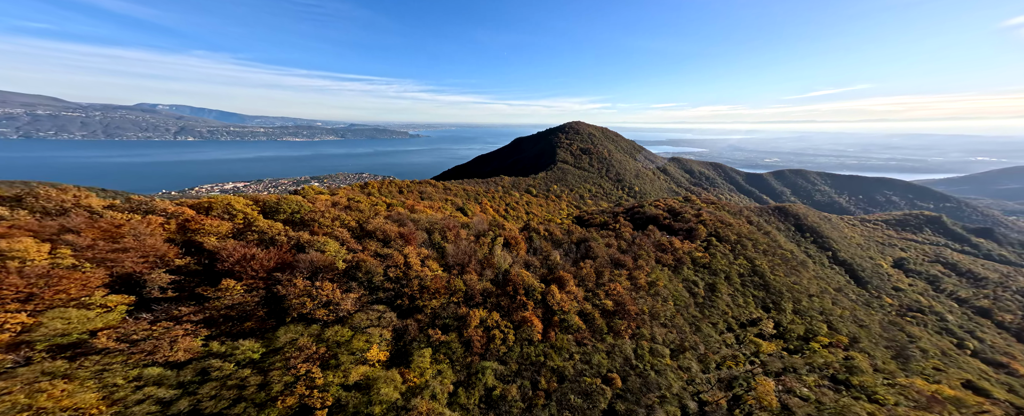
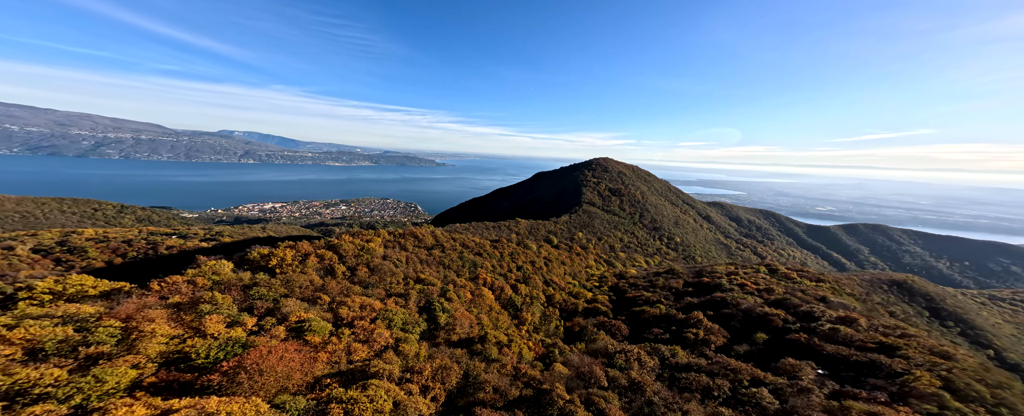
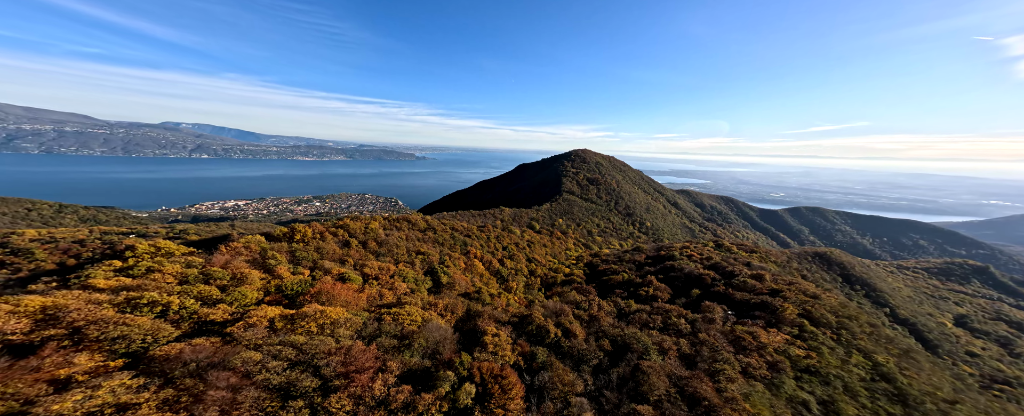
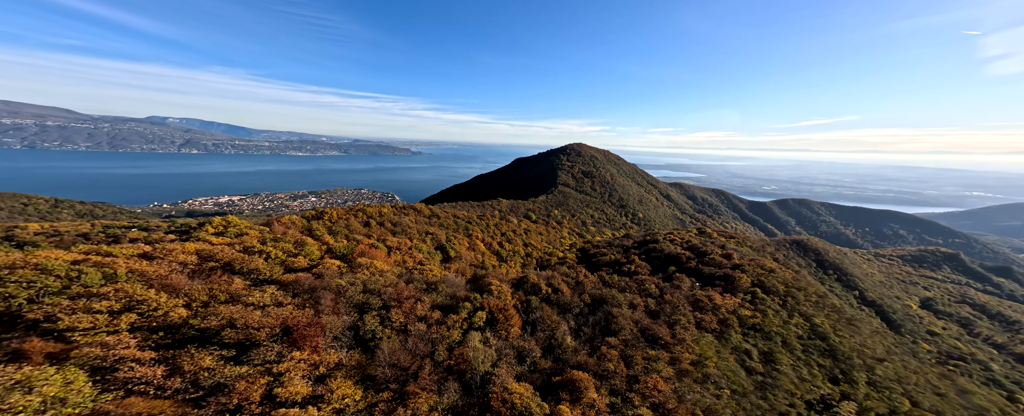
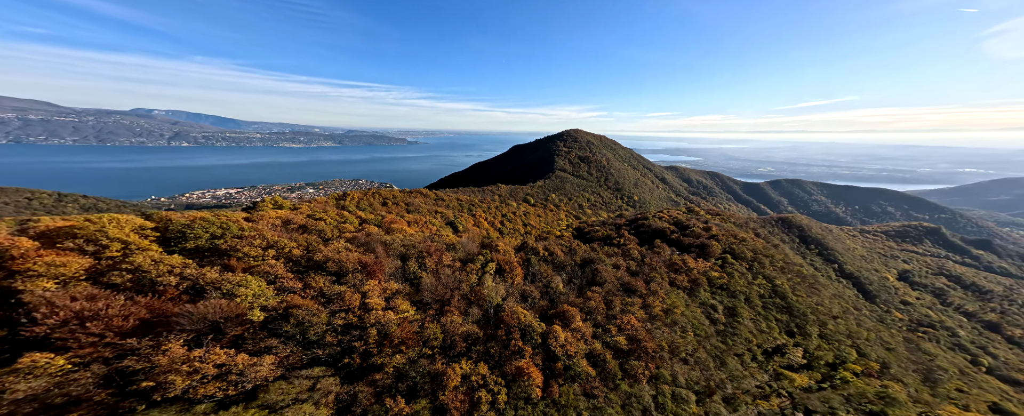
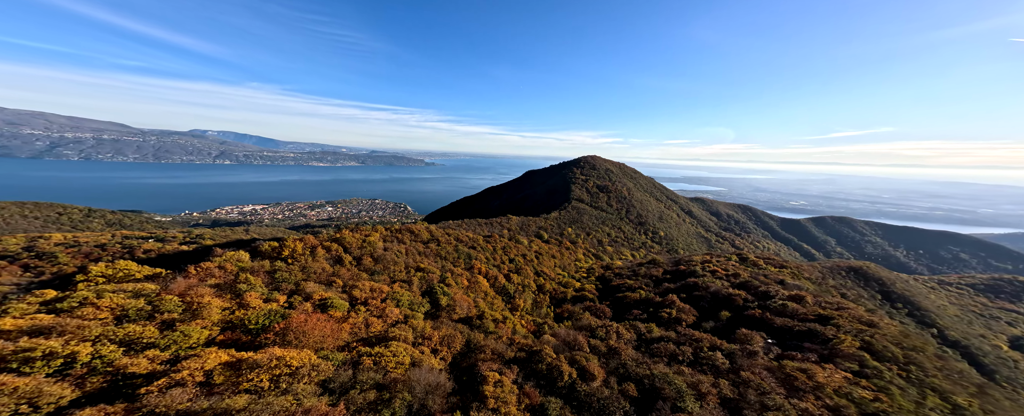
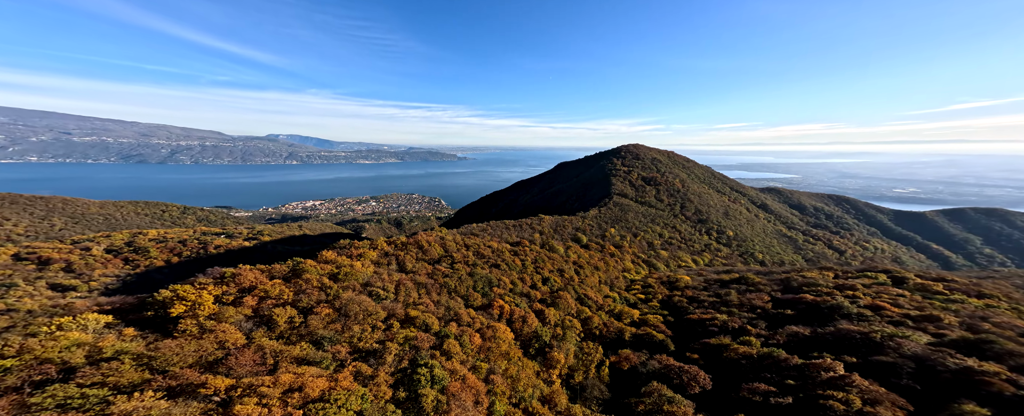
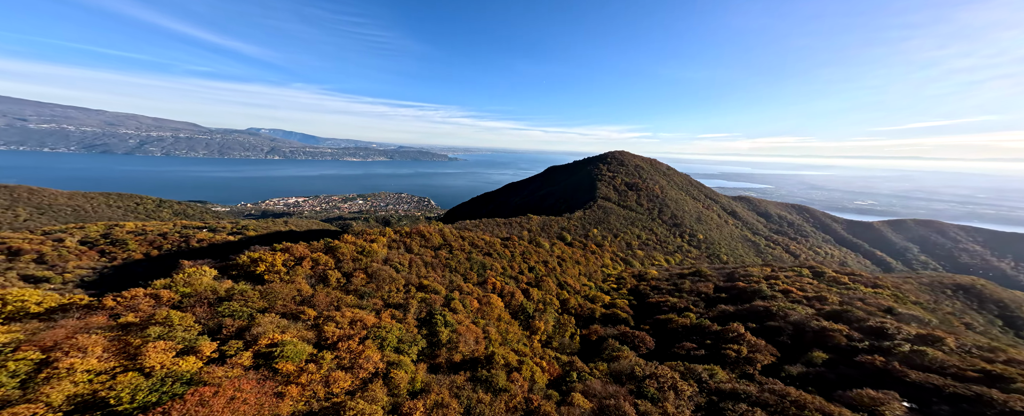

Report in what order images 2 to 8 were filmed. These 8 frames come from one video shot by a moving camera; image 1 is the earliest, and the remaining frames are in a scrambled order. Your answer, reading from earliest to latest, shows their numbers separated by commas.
5, 4, 3, 6, 2, 8, 7
